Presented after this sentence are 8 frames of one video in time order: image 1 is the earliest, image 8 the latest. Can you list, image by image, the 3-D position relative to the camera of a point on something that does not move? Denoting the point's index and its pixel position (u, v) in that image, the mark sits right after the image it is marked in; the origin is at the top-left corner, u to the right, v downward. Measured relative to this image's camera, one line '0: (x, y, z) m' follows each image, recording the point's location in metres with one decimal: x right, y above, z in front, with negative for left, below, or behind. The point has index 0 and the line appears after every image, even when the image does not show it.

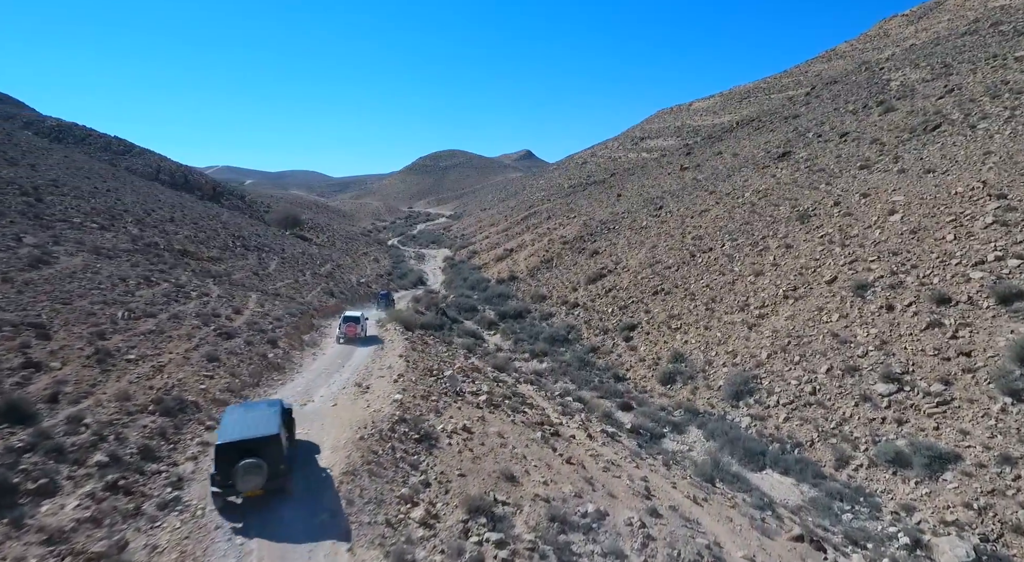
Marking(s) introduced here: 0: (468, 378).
0: (-1.3, -2.9, +18.3) m
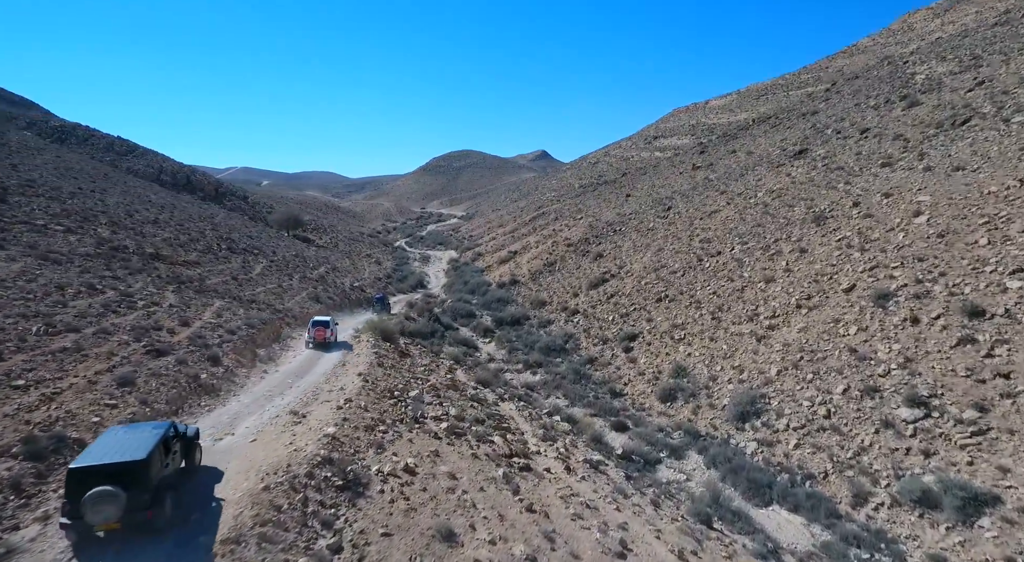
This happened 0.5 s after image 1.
0: (-2.0, -3.1, +16.4) m
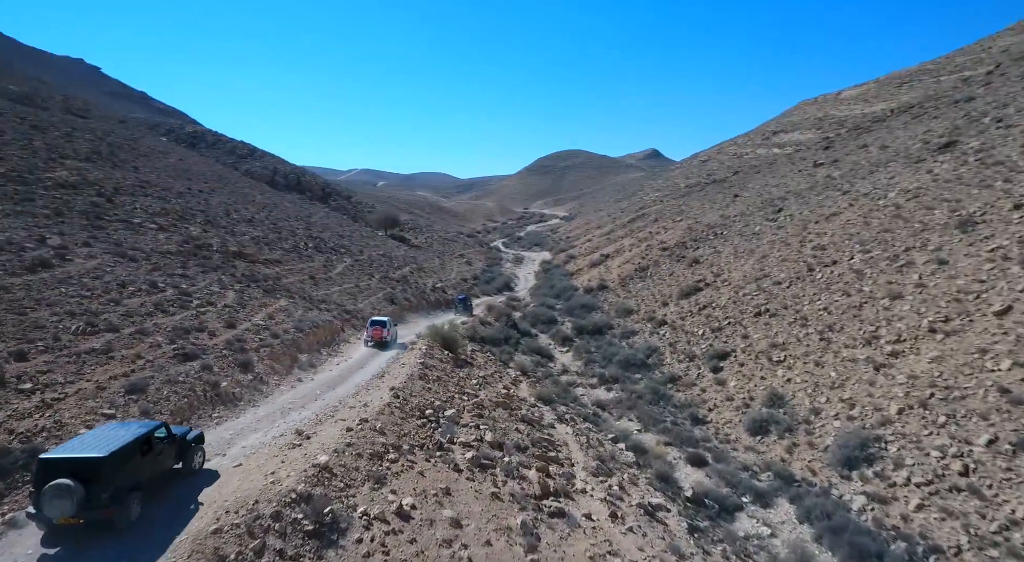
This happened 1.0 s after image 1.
0: (-0.8, -3.3, +14.9) m
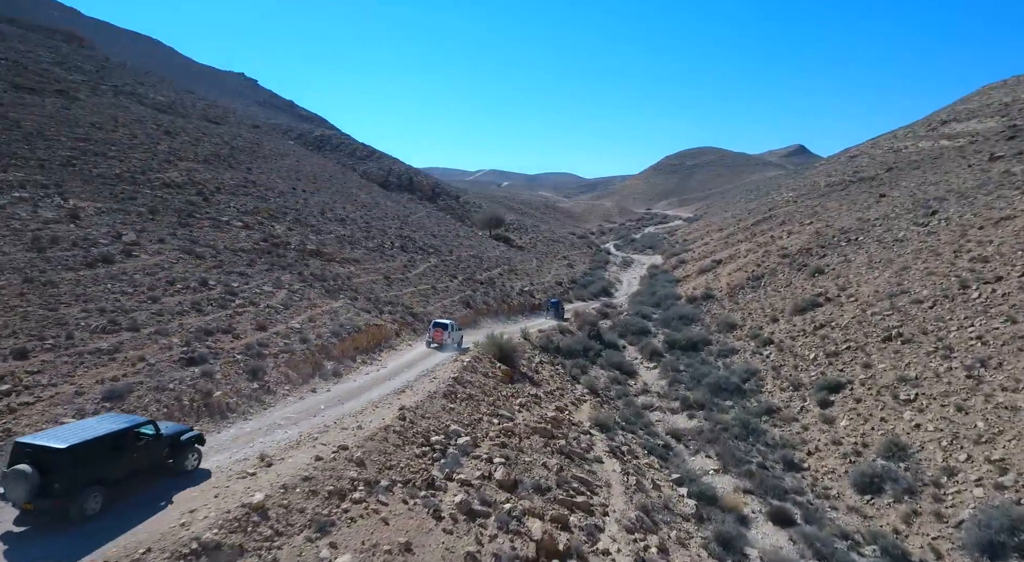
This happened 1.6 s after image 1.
0: (-0.3, -3.5, +13.0) m
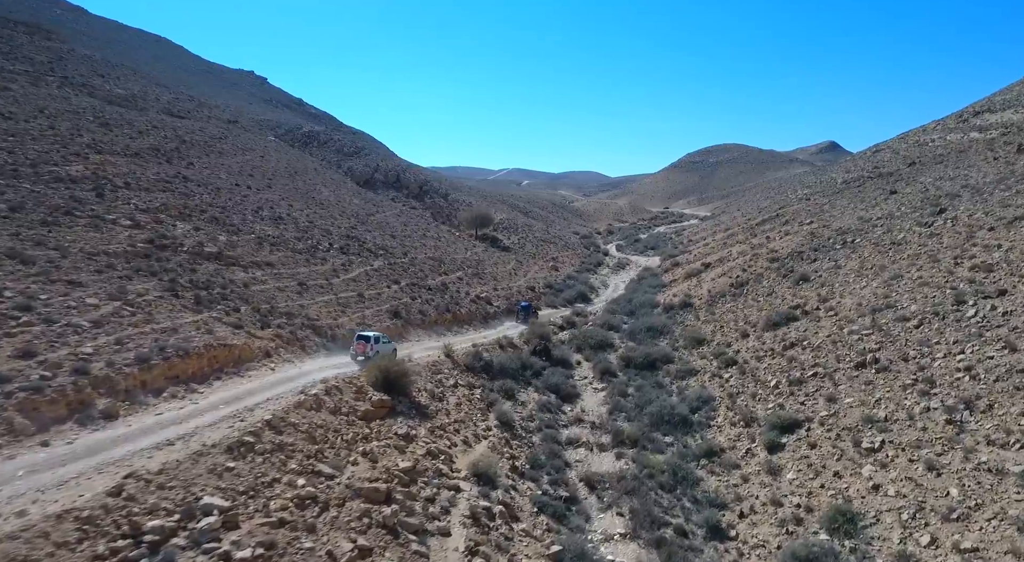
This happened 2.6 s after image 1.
0: (-3.9, -3.9, +9.5) m
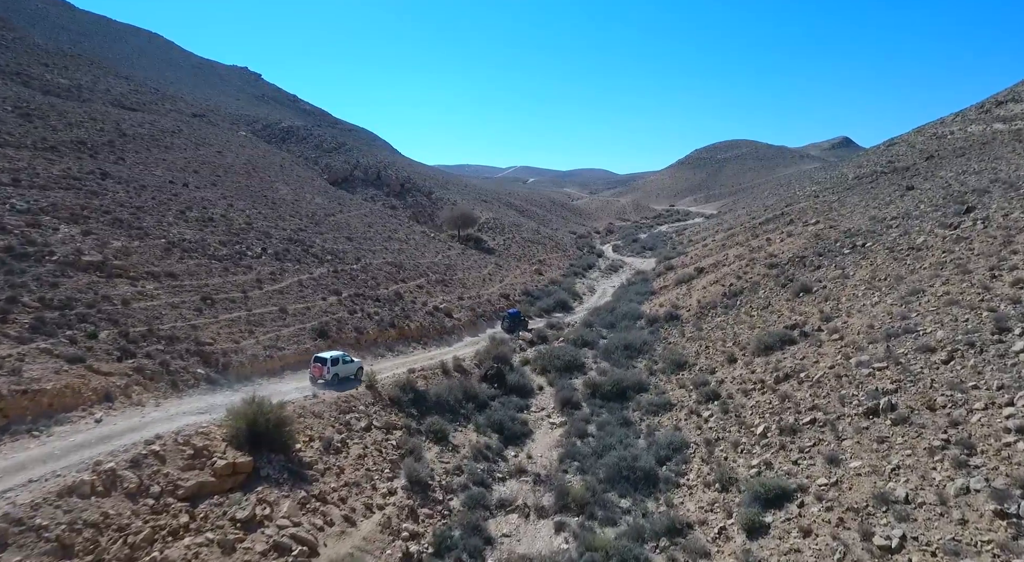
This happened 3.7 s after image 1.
0: (-6.1, -4.4, +5.5) m
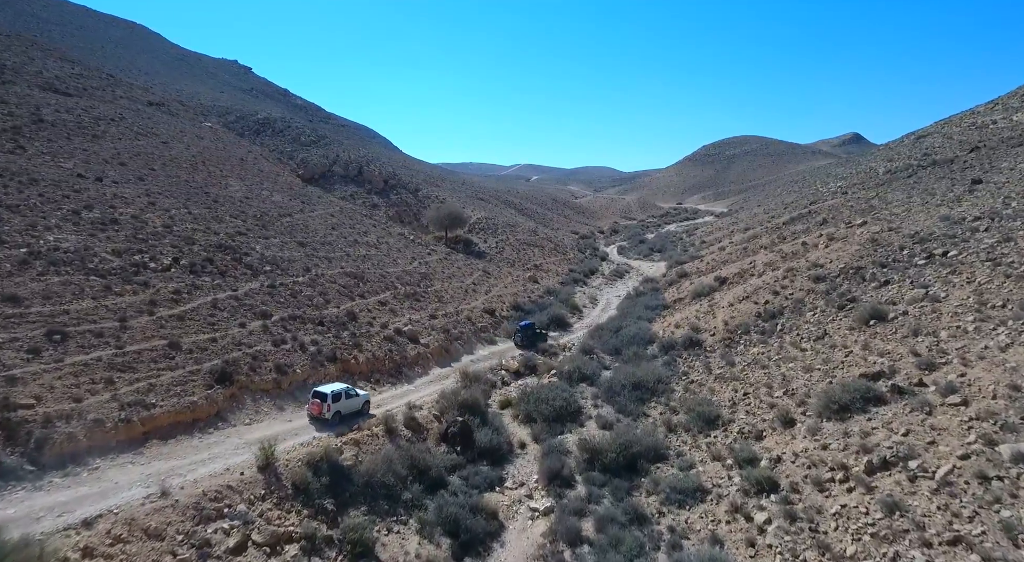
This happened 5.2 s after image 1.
0: (-7.1, -5.2, -0.7) m
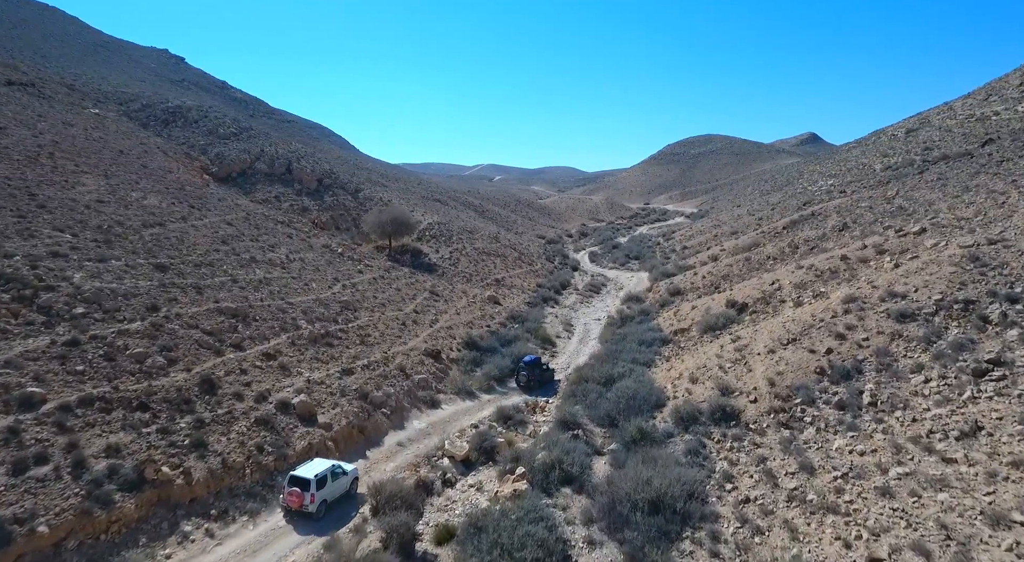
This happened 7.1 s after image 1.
0: (-7.1, -6.4, -9.7) m
